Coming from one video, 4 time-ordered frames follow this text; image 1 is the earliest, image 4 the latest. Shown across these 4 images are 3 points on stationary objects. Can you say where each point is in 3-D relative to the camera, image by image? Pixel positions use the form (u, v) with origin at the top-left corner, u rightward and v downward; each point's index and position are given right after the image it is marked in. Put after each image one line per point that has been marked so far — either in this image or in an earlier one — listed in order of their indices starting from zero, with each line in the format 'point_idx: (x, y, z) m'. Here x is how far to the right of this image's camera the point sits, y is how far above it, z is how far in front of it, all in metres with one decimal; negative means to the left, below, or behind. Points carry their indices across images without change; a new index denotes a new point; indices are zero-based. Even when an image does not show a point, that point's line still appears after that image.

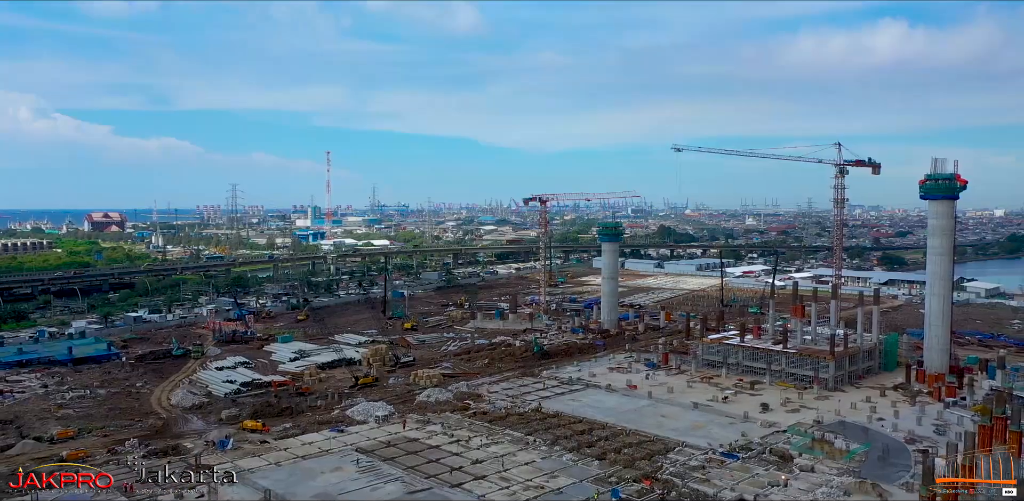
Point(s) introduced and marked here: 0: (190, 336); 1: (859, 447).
0: (-8.6, -2.3, +18.6) m
1: (+5.1, -2.9, +10.2) m
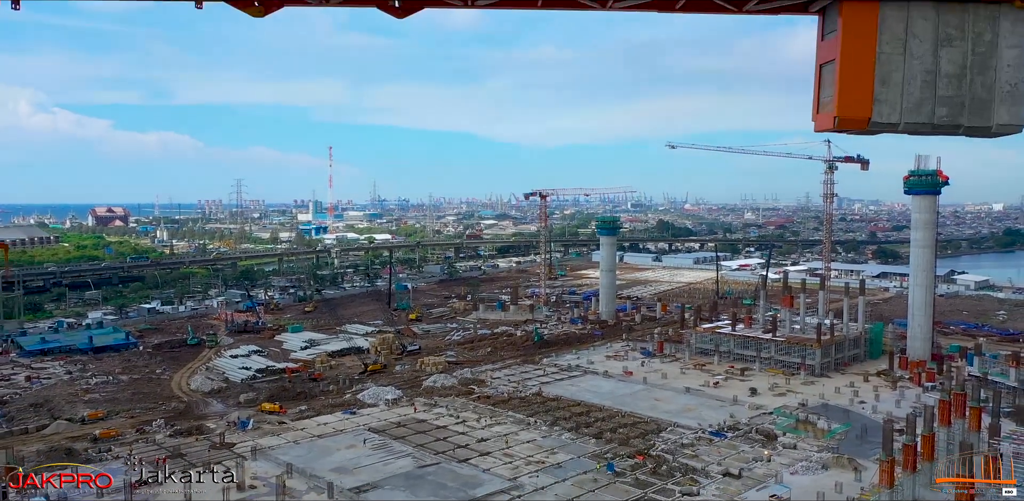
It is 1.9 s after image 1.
0: (-8.5, -2.1, +19.3) m
1: (+5.1, -2.7, +10.9) m
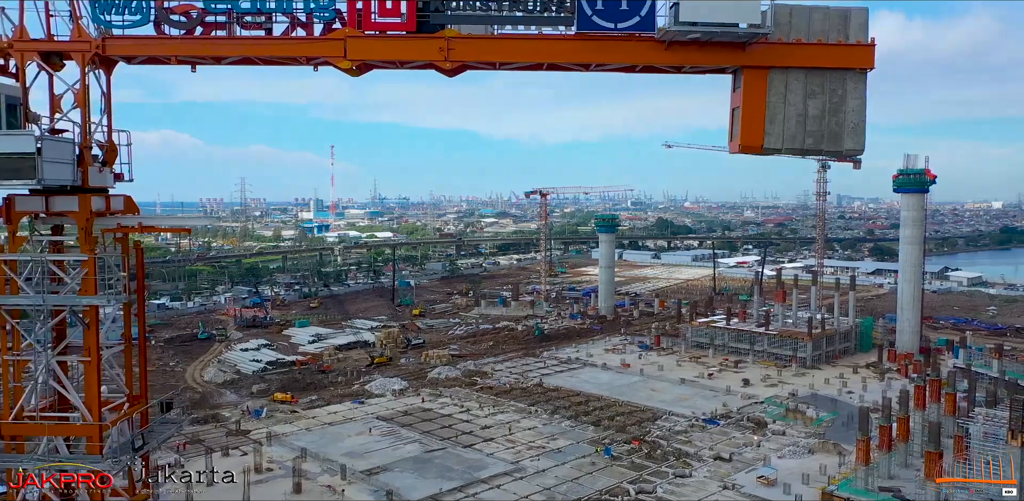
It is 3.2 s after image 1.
0: (-8.5, -2.0, +19.8) m
1: (+5.1, -2.7, +11.4) m
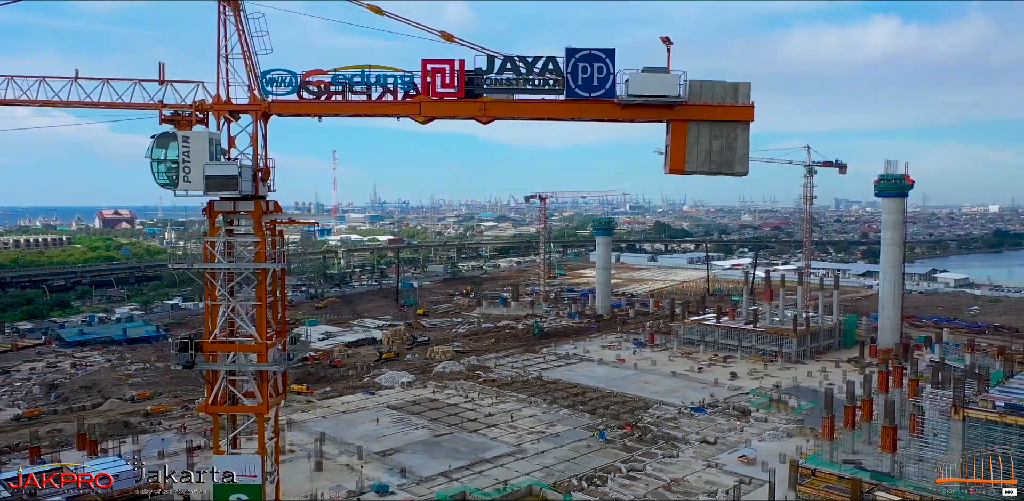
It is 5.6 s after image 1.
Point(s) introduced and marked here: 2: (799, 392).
0: (-8.5, -2.1, +20.6) m
1: (+5.2, -2.7, +12.2) m
2: (+5.4, -2.6, +13.1) m
